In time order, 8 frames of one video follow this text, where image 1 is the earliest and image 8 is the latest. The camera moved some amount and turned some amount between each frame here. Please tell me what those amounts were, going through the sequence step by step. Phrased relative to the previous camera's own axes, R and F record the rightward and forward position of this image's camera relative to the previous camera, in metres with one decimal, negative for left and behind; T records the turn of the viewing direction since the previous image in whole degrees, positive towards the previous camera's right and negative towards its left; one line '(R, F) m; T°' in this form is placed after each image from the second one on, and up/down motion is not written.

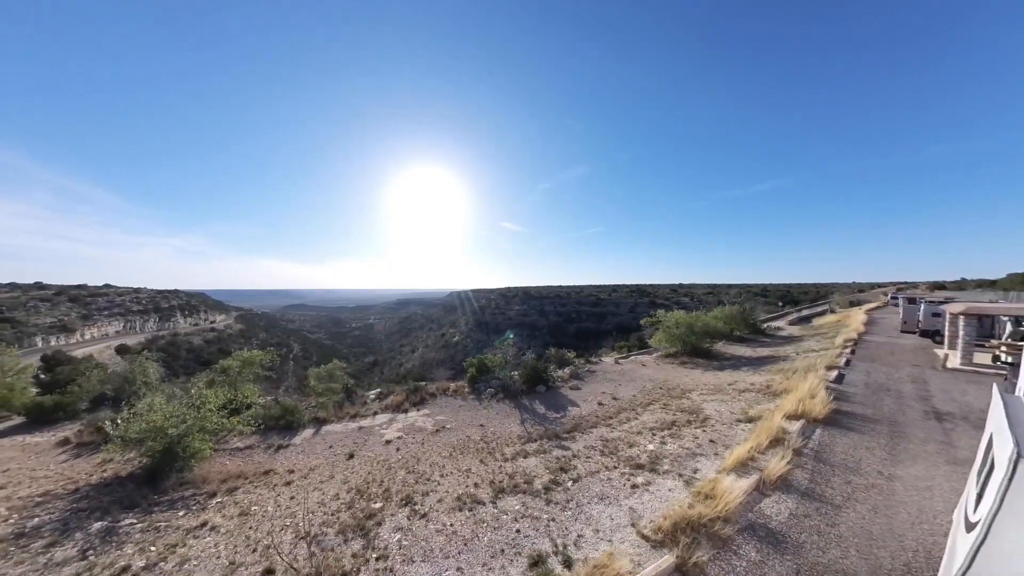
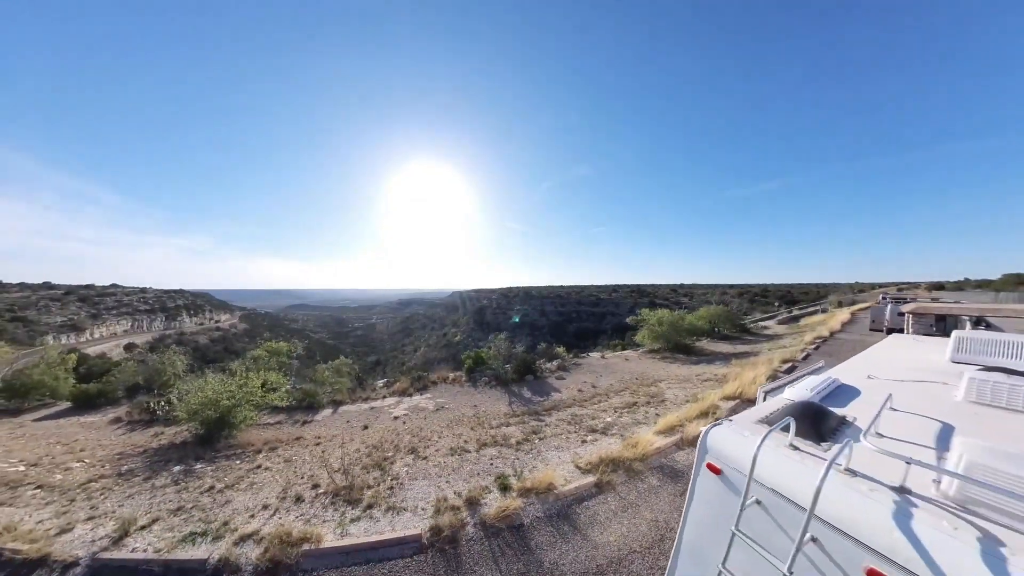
(+0.4, -1.5) m; 0°
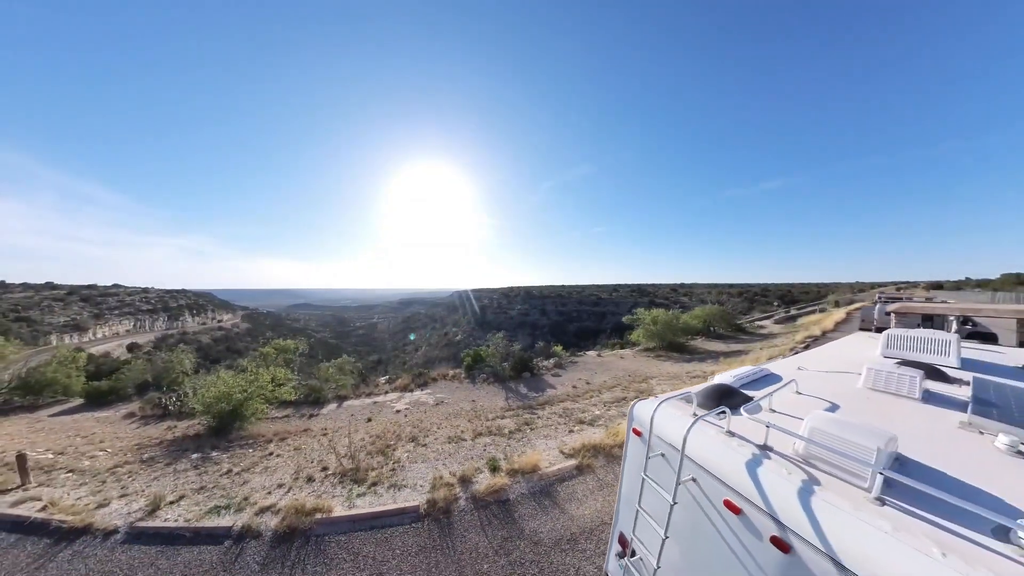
(+0.2, -0.5) m; 0°
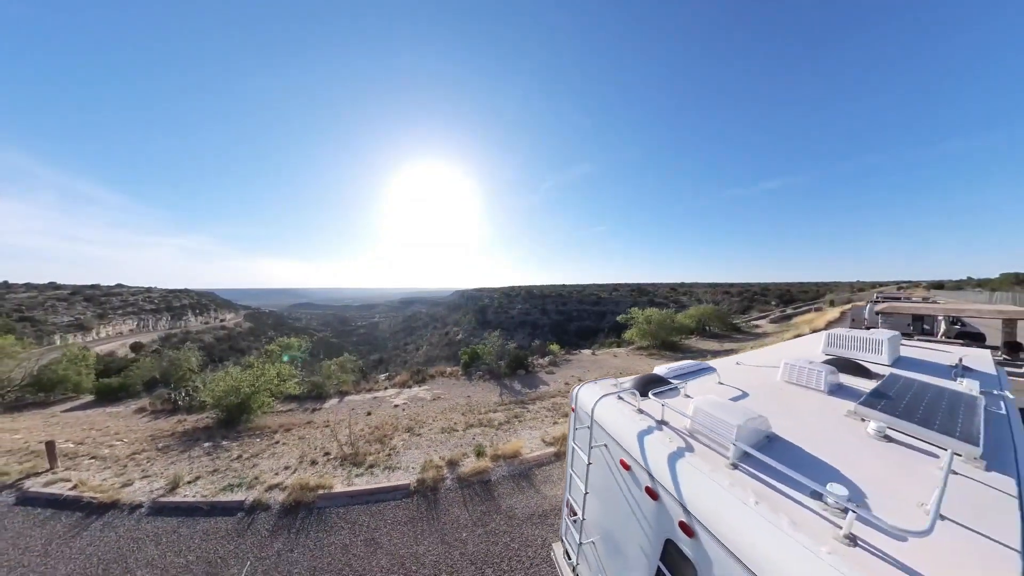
(+0.3, -0.5) m; 0°
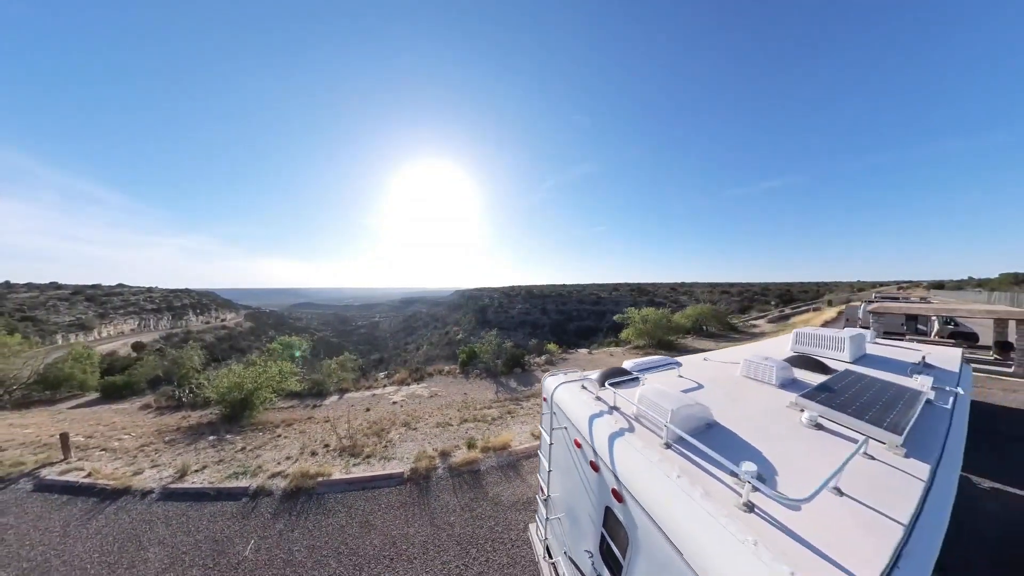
(+0.2, -0.3) m; 0°
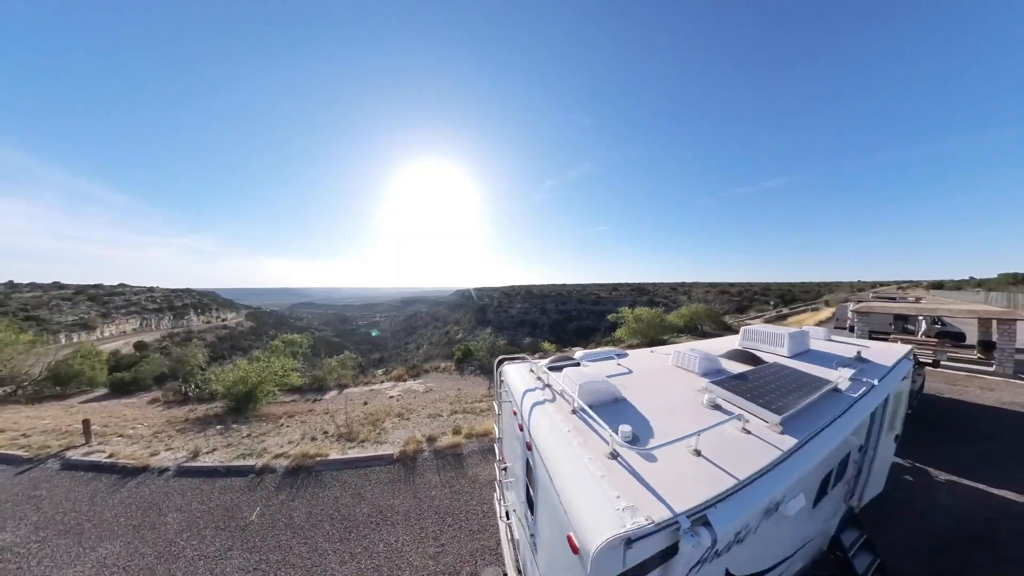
(+0.3, -0.5) m; 0°
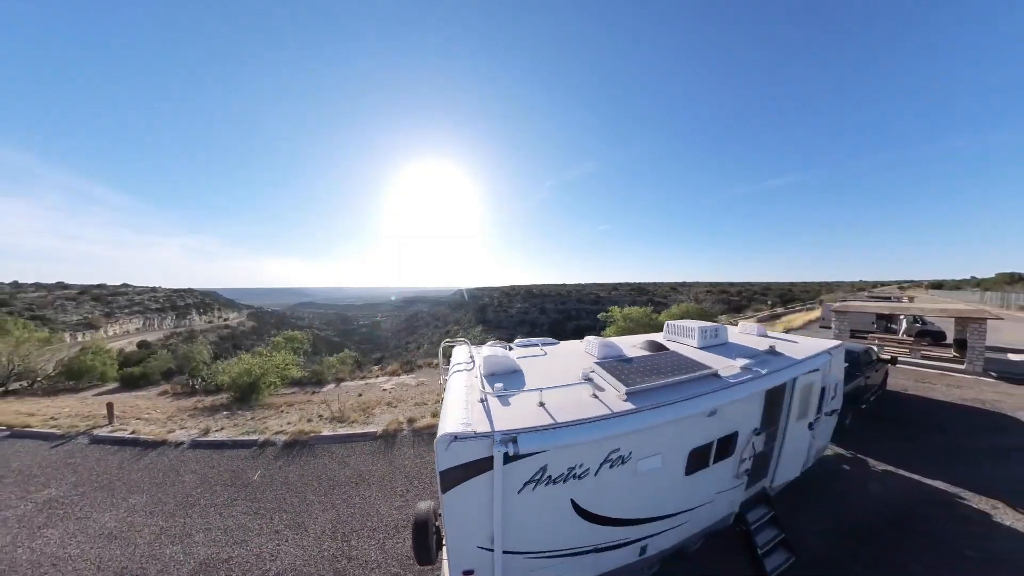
(+0.6, -0.8) m; 0°
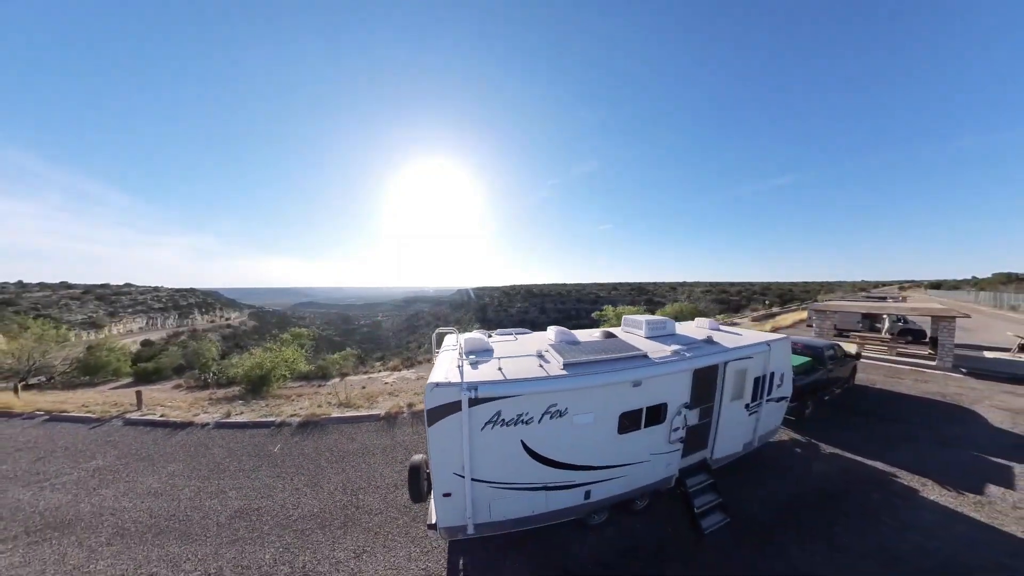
(+0.3, -0.8) m; 0°
